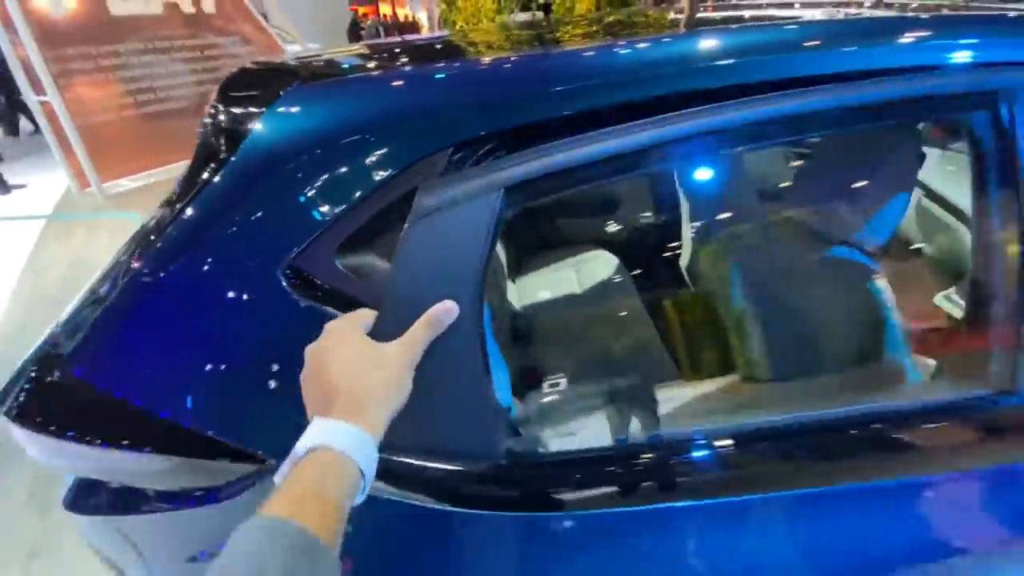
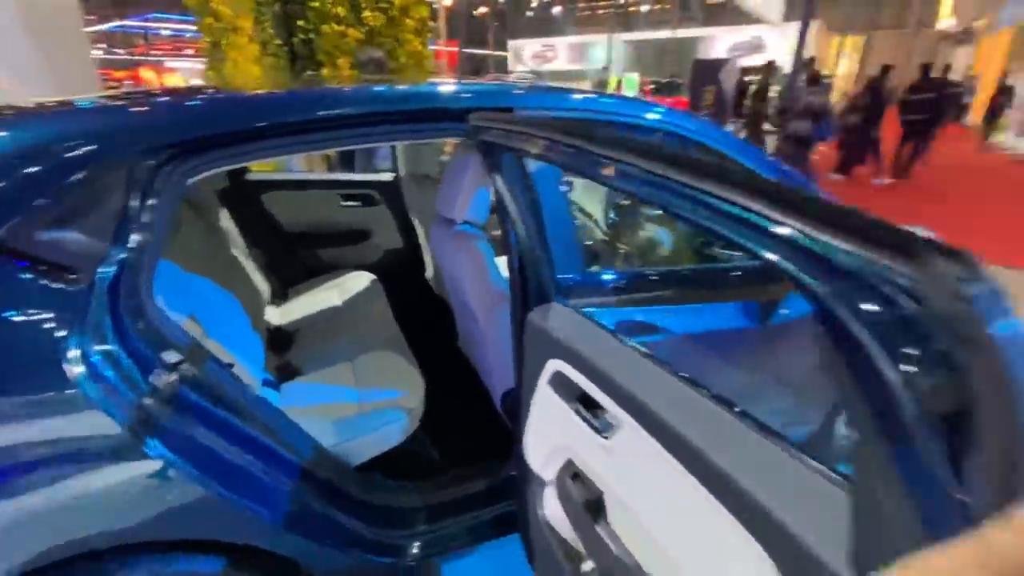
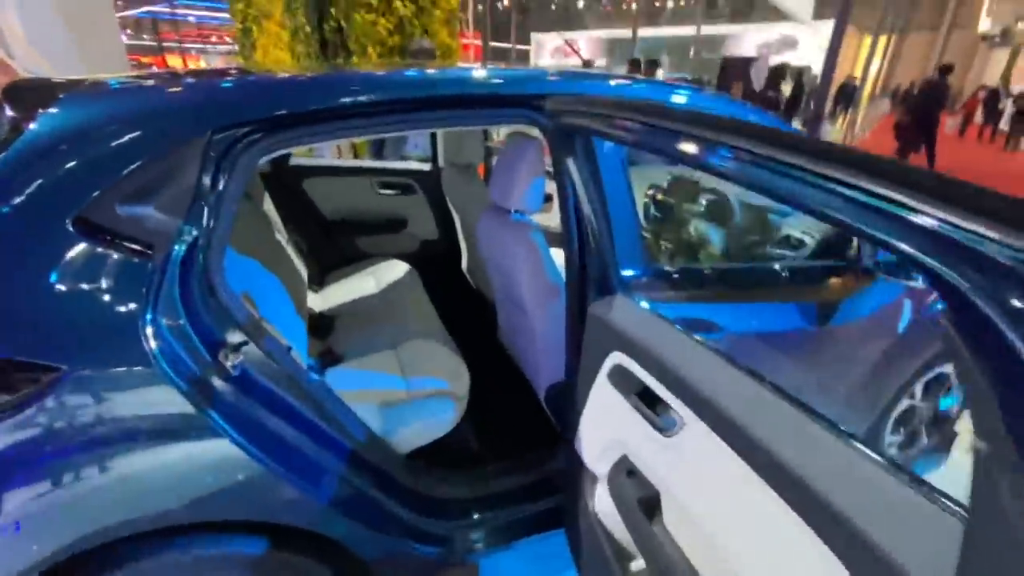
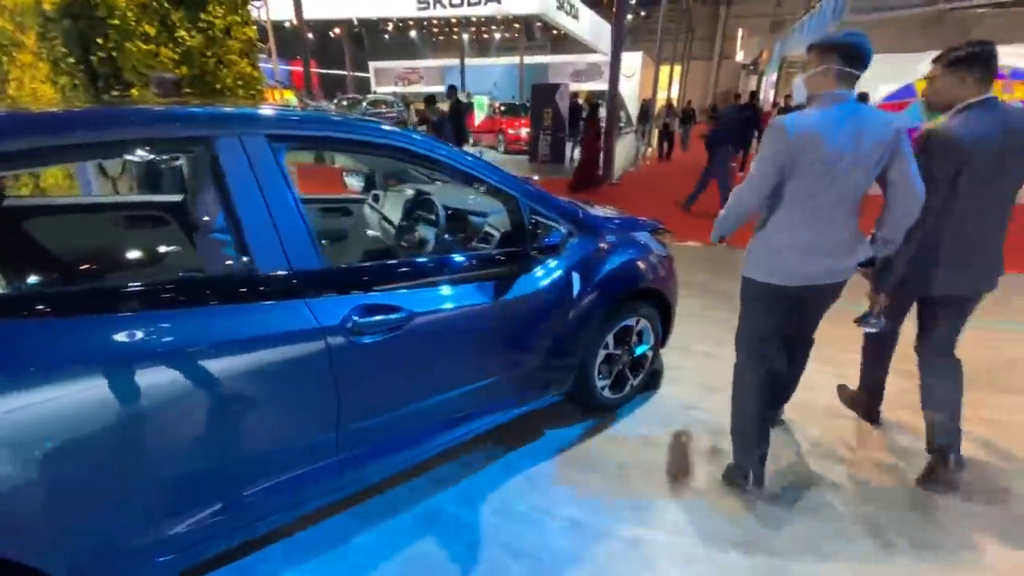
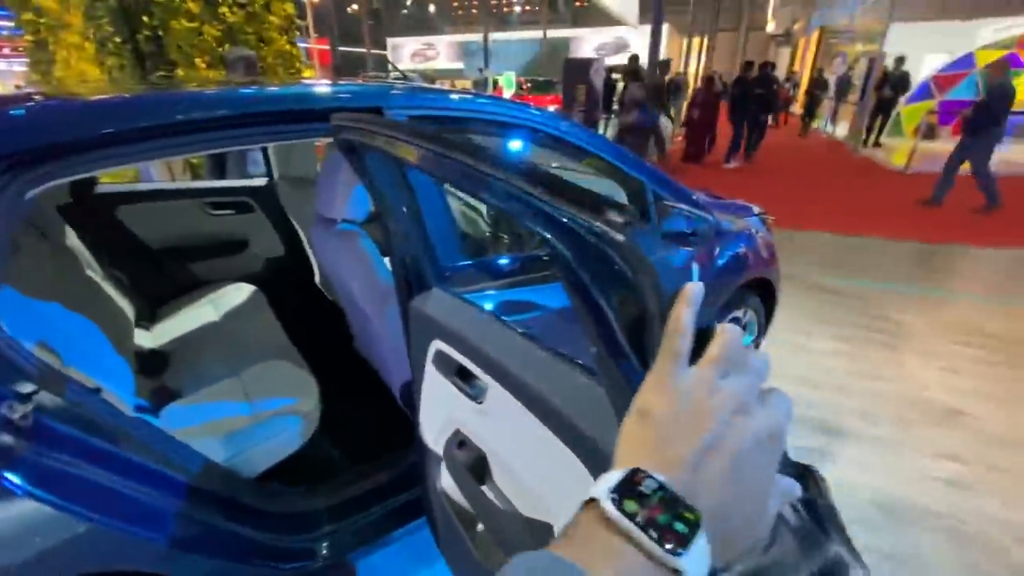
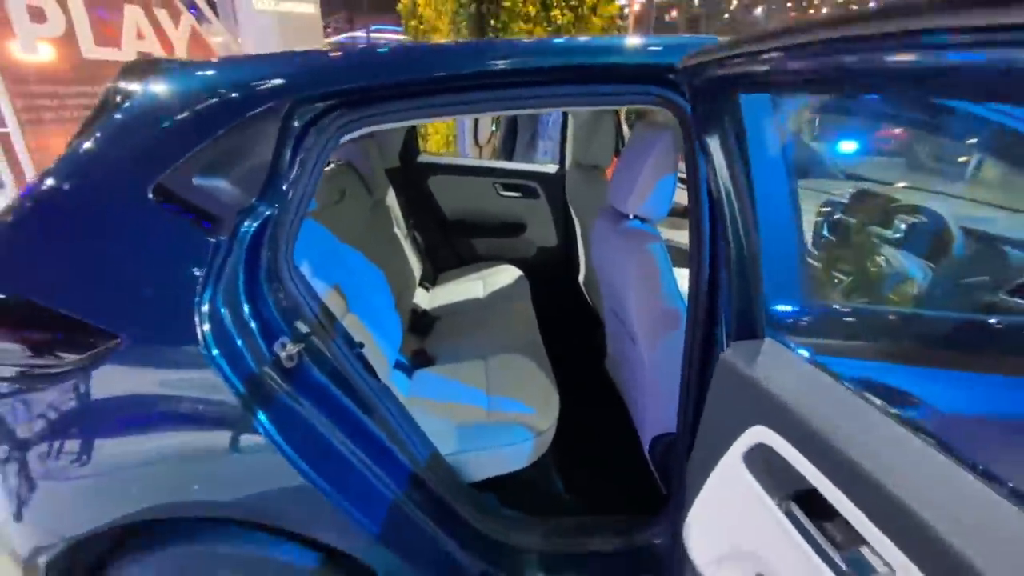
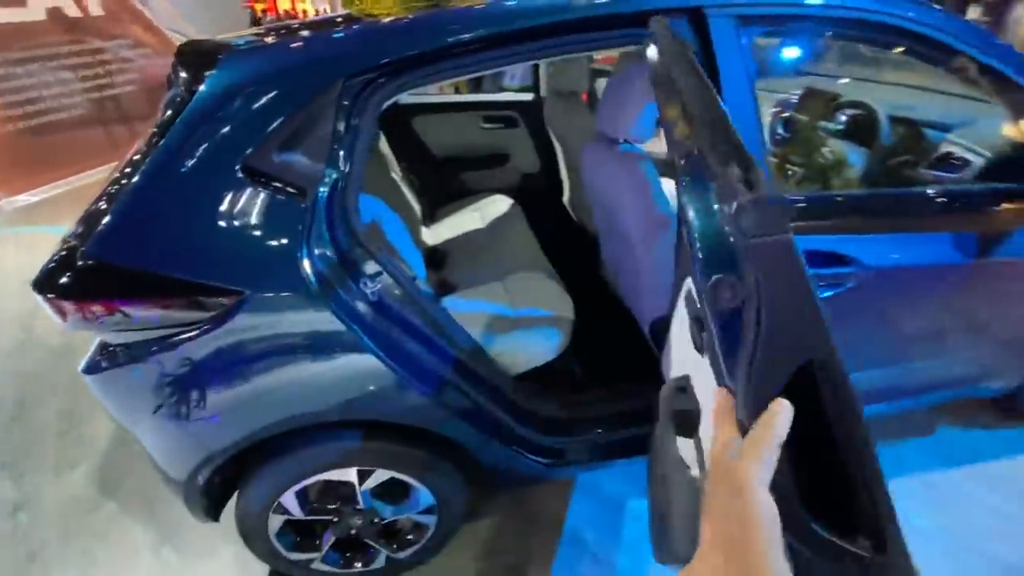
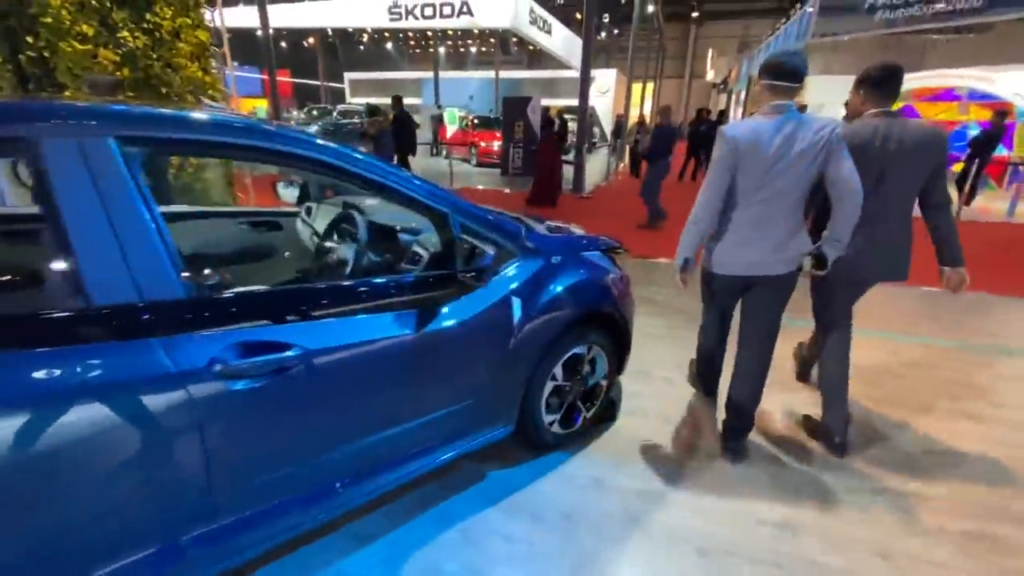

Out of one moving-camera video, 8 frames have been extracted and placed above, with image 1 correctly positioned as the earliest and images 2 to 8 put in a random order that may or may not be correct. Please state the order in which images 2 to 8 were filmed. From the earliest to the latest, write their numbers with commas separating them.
7, 3, 6, 2, 5, 4, 8
